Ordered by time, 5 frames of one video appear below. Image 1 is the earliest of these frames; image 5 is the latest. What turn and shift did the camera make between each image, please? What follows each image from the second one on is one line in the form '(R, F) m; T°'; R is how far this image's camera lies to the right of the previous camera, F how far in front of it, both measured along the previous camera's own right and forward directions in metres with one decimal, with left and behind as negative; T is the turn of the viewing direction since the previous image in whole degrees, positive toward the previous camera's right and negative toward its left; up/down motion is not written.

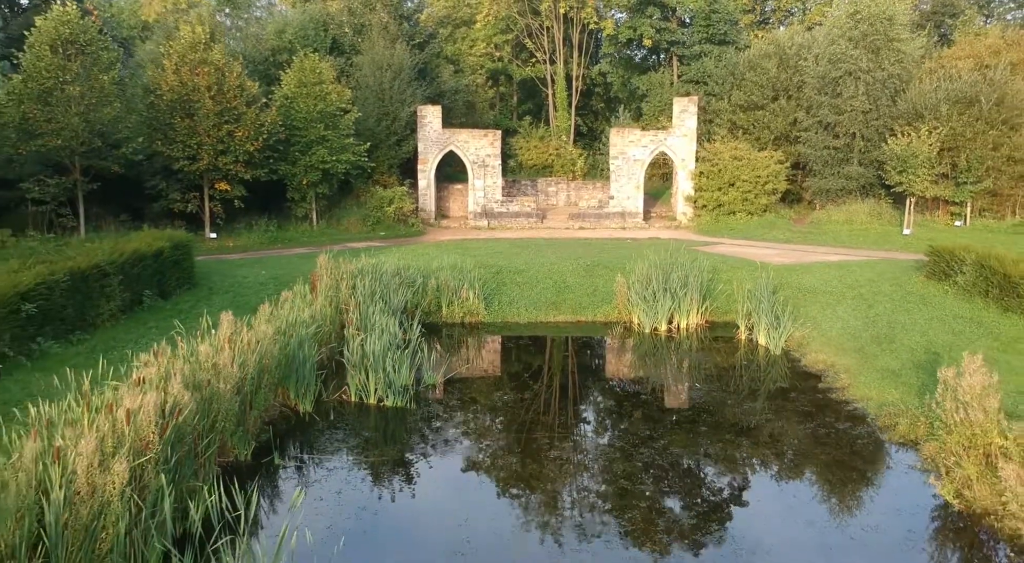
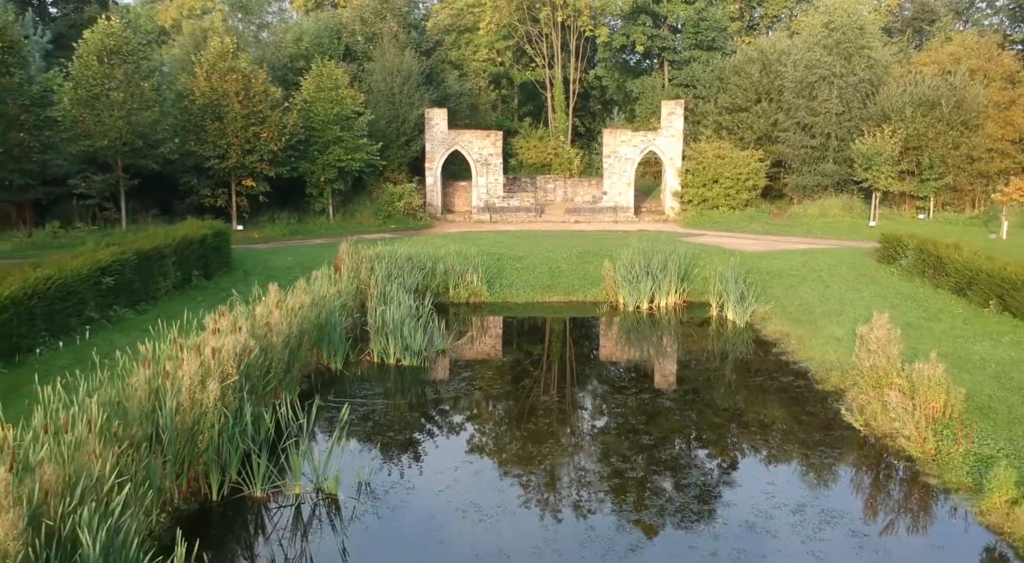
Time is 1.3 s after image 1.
(+0.1, -1.6) m; 0°
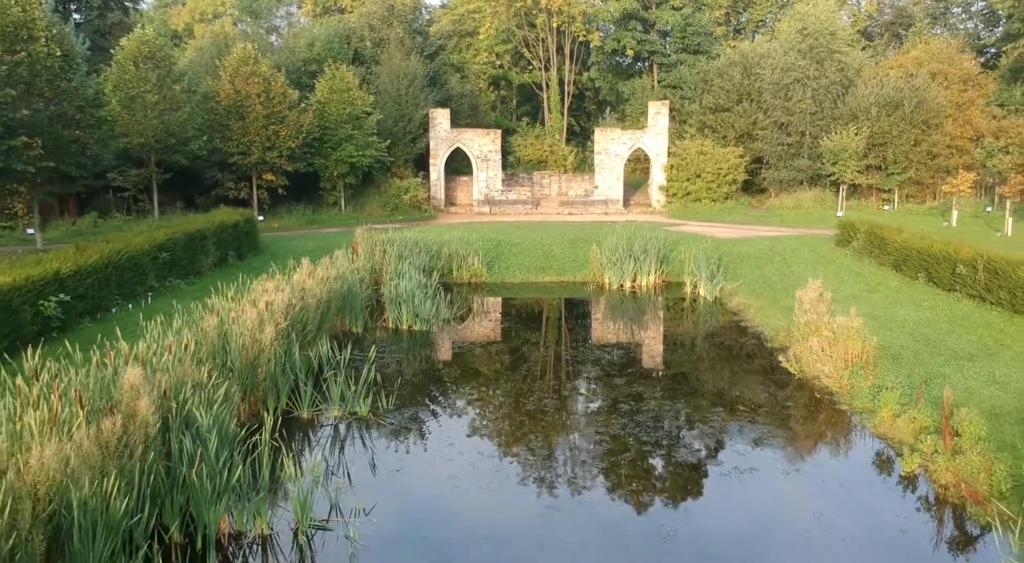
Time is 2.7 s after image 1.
(+0.1, -1.7) m; 0°
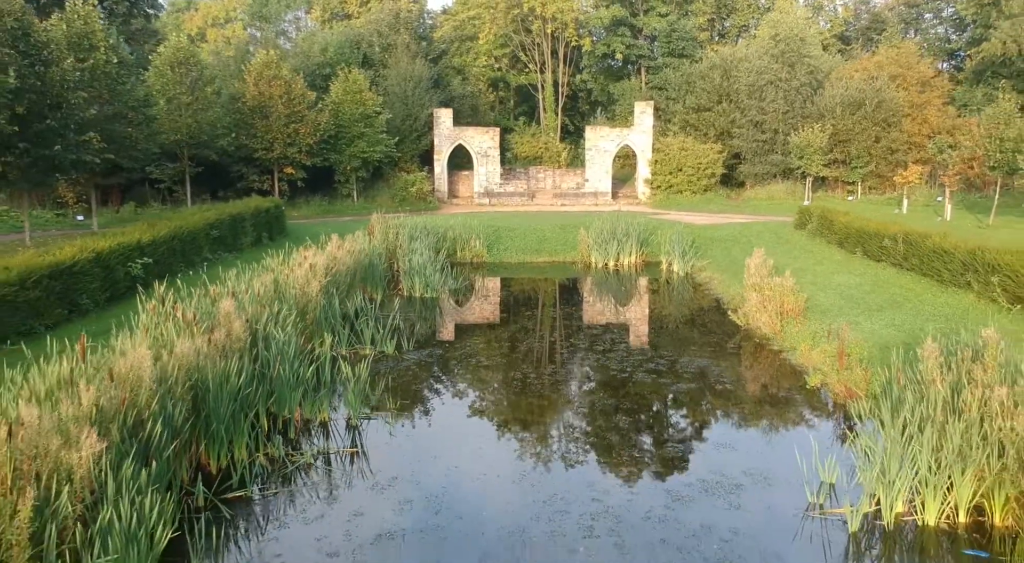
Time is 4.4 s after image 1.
(0.0, -2.0) m; 0°
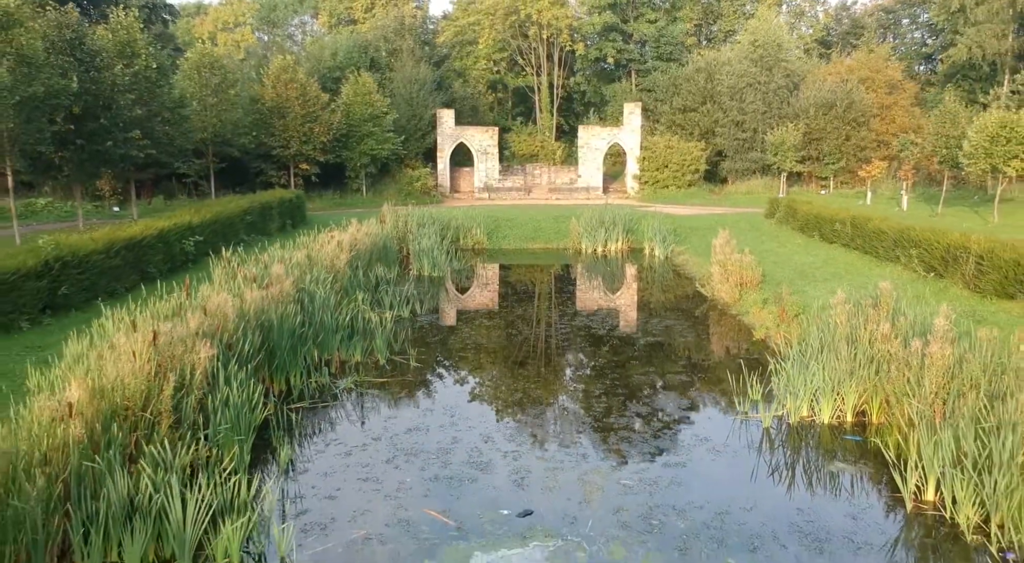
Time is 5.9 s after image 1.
(0.0, -1.8) m; 0°
